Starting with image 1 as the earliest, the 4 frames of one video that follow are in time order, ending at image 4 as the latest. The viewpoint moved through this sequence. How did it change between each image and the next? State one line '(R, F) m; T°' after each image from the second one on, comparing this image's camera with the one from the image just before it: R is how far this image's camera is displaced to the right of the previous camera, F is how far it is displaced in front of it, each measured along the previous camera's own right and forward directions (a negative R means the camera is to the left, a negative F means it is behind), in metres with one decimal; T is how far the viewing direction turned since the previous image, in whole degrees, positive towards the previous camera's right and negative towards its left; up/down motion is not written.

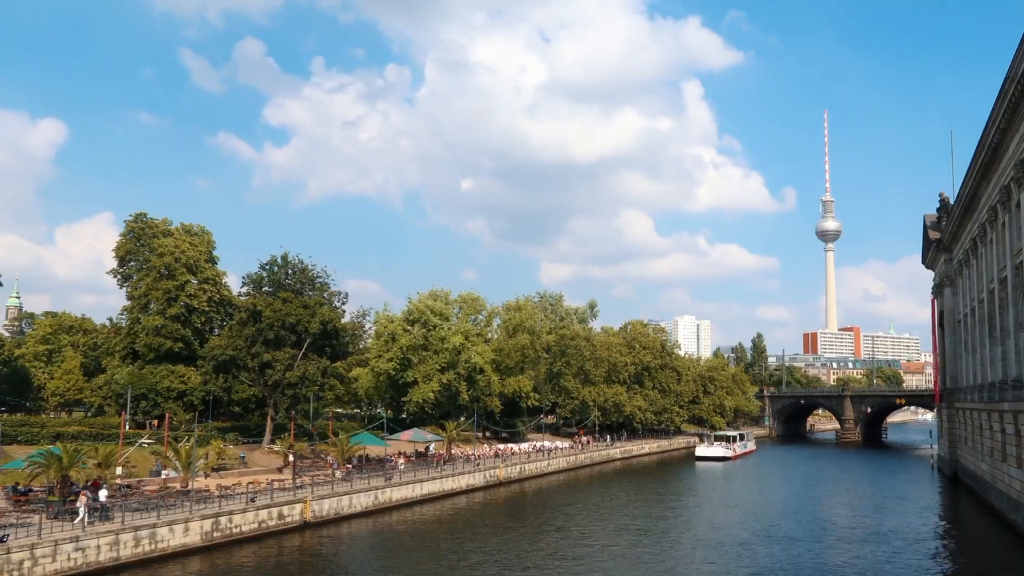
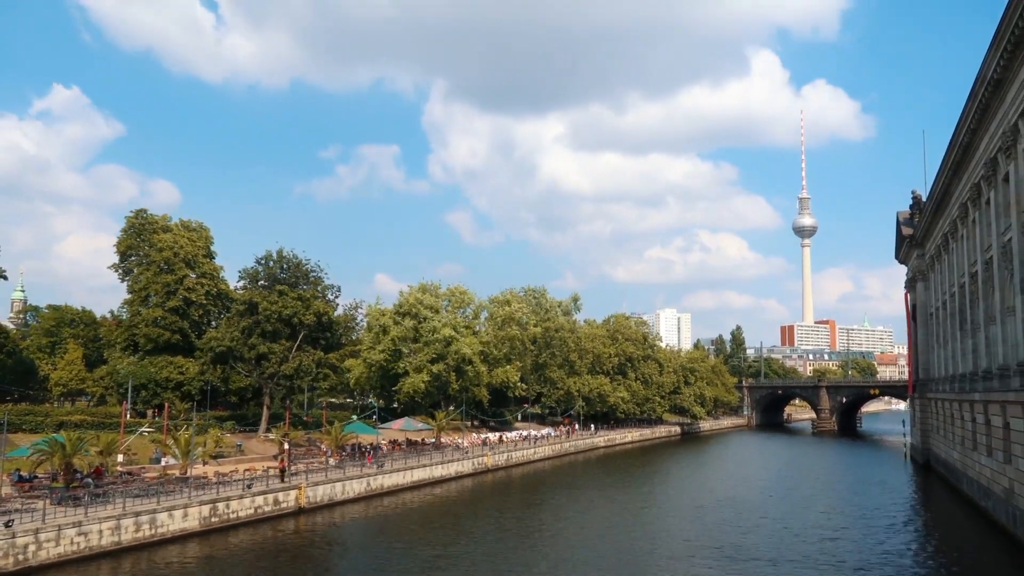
(+0.7, -1.3) m; 0°
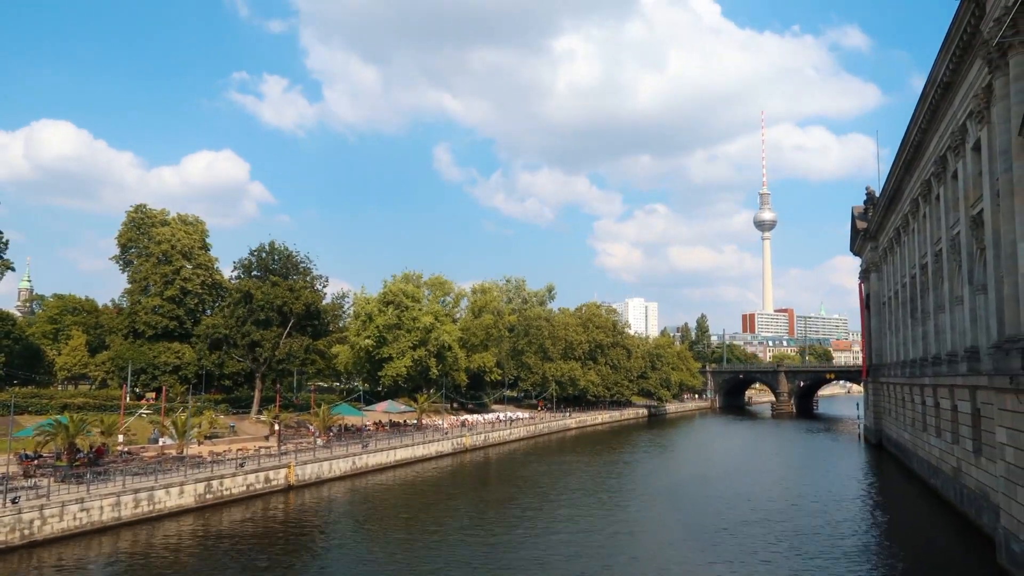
(+1.3, -2.4) m; 0°
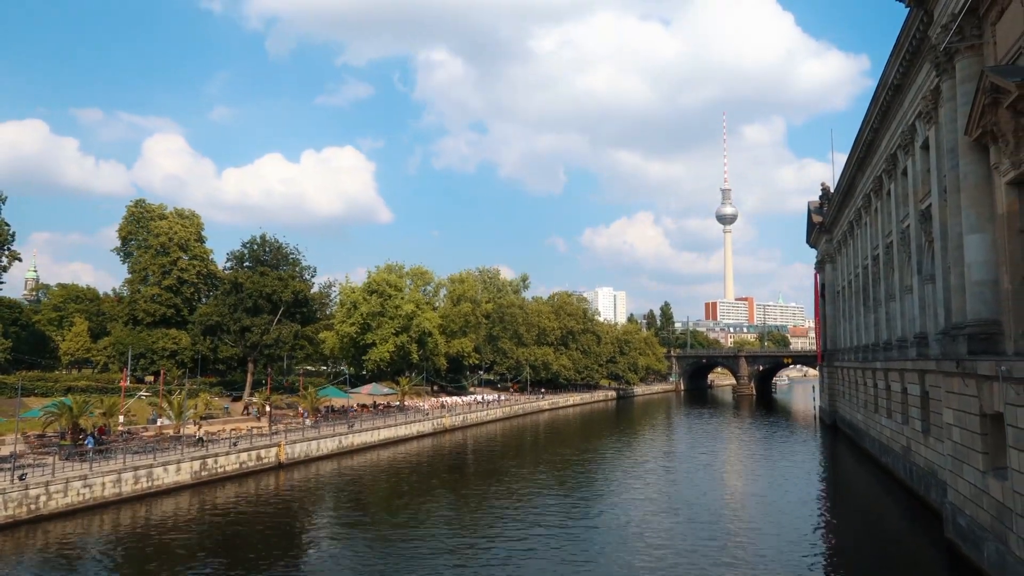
(+1.4, -2.6) m; 0°
